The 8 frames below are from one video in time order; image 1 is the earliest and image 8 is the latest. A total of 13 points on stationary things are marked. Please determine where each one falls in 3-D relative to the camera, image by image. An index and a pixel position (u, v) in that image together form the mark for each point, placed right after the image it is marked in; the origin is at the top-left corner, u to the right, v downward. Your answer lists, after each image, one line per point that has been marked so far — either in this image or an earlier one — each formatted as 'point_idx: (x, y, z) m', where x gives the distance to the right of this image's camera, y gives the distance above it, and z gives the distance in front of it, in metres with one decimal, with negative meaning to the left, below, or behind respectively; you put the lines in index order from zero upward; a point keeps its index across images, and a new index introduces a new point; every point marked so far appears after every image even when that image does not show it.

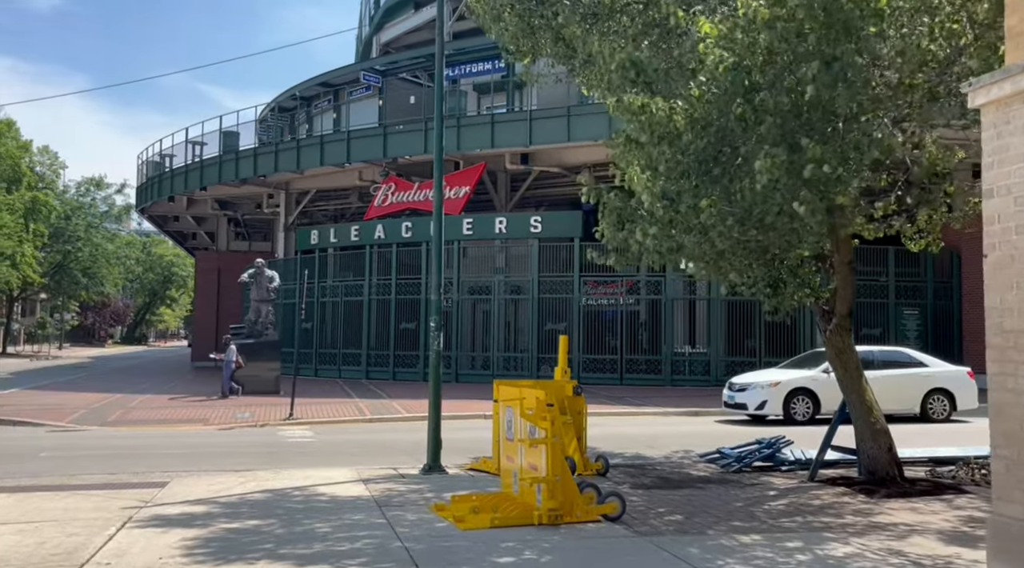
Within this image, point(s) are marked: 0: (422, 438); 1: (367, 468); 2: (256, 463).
0: (-1.5, -2.4, +15.6) m
1: (-1.8, -2.2, +11.8) m
2: (-3.3, -2.2, +12.3) m
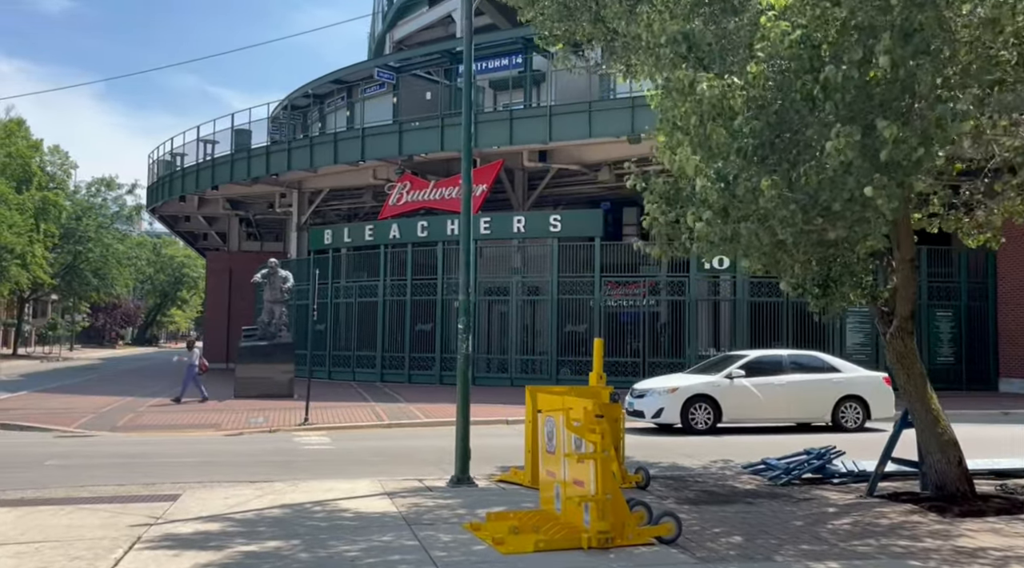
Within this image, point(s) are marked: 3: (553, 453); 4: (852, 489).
0: (-1.1, -2.4, +14.9) m
1: (-1.4, -2.2, +11.1) m
2: (-2.9, -2.2, +11.6) m
3: (+0.3, -1.4, +8.1) m
4: (+3.7, -2.3, +10.9) m
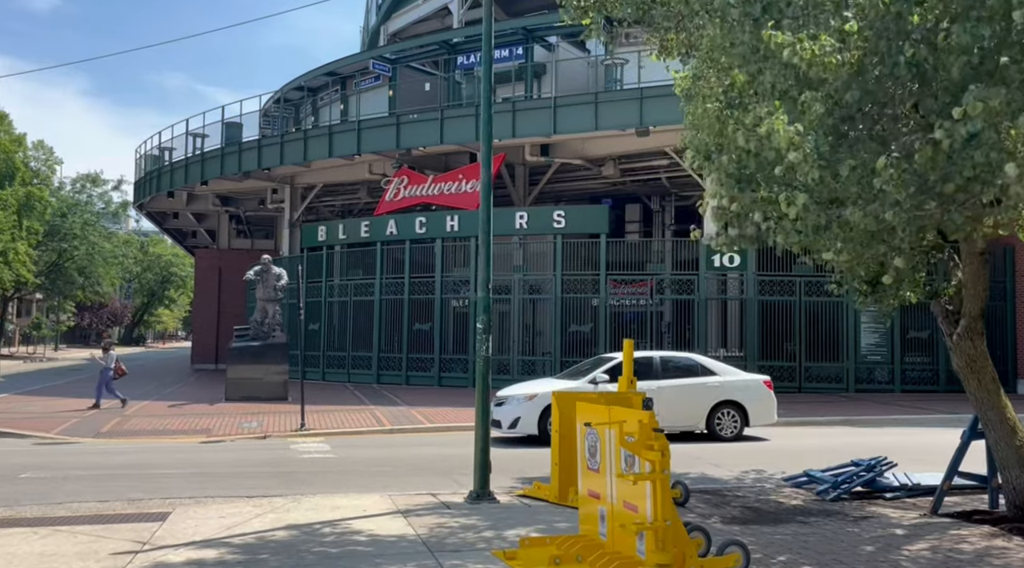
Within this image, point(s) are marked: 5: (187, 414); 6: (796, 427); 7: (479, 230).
0: (-0.9, -2.4, +13.9) m
1: (-1.2, -2.1, +10.0) m
2: (-2.7, -2.2, +10.6) m
3: (+0.6, -1.3, +7.1) m
4: (+4.0, -2.2, +10.0) m
5: (-6.3, -2.5, +19.2) m
6: (+5.2, -2.6, +18.1) m
7: (-0.3, +0.5, +10.0) m
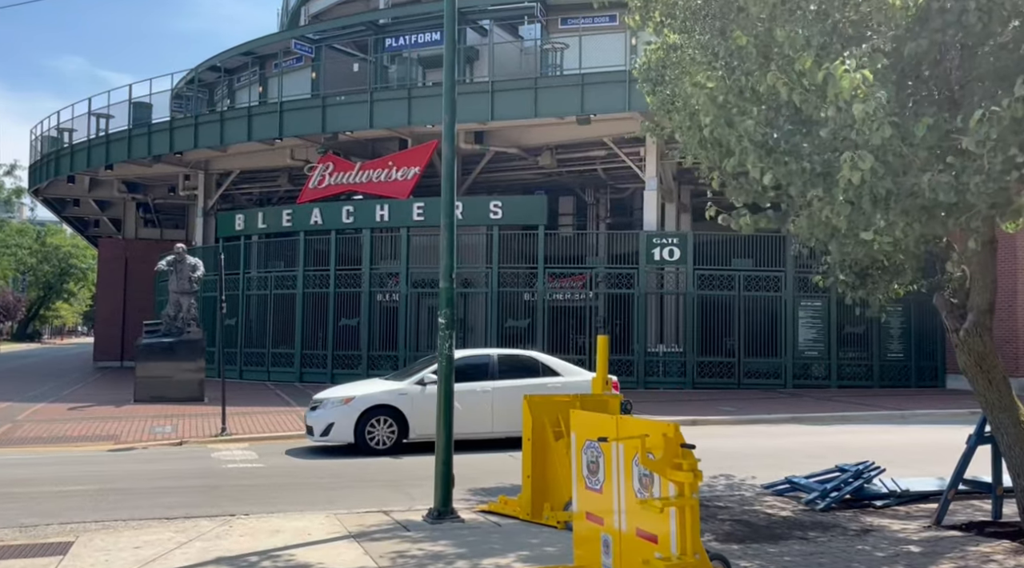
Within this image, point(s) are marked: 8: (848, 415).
0: (-1.6, -2.3, +12.7) m
1: (-1.5, -2.0, +8.8) m
2: (-3.1, -2.1, +9.2) m
3: (+0.5, -1.3, +6.0) m
4: (+3.6, -2.1, +9.2) m
5: (-7.4, -2.4, +17.5) m
6: (+4.1, -2.5, +17.4) m
7: (-0.6, +0.6, +8.9) m
8: (+6.5, -2.5, +19.6) m
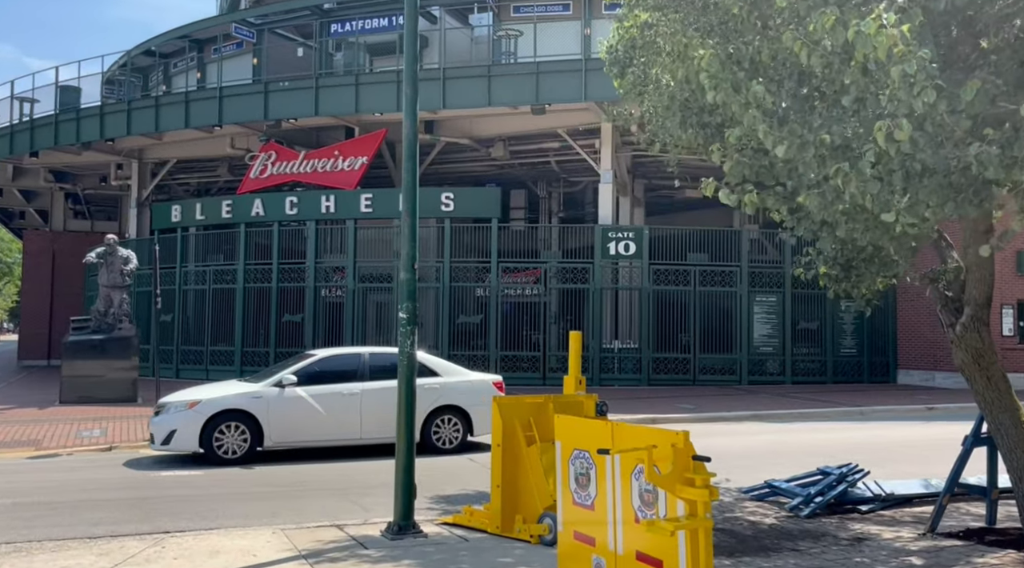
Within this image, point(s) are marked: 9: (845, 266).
0: (-2.1, -2.2, +11.9) m
1: (-1.8, -2.0, +8.0) m
2: (-3.4, -2.0, +8.3) m
3: (+0.4, -1.2, +5.3) m
4: (+3.3, -2.1, +8.7) m
5: (-8.2, -2.2, +16.3) m
6: (+3.3, -2.4, +16.9) m
7: (-0.9, +0.7, +8.1) m
8: (+5.6, -2.4, +19.3) m
9: (+3.0, +0.1, +9.1) m
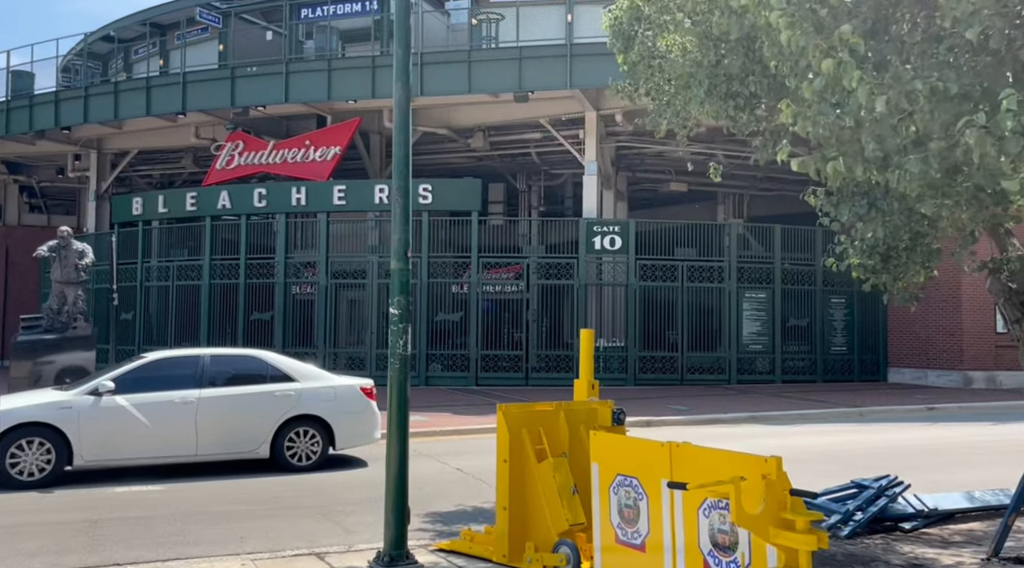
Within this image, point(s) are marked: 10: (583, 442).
0: (-2.2, -2.1, +10.7) m
1: (-1.7, -1.9, +6.9) m
2: (-3.3, -1.9, +7.2) m
3: (+0.6, -1.1, +4.3) m
4: (+3.3, -2.0, +7.7) m
5: (-8.4, -2.2, +15.0) m
6: (+3.1, -2.3, +15.9) m
7: (-0.8, +0.8, +7.0) m
8: (+5.3, -2.3, +18.4) m
9: (+3.0, +0.2, +8.1) m
10: (+0.5, -1.1, +7.0) m
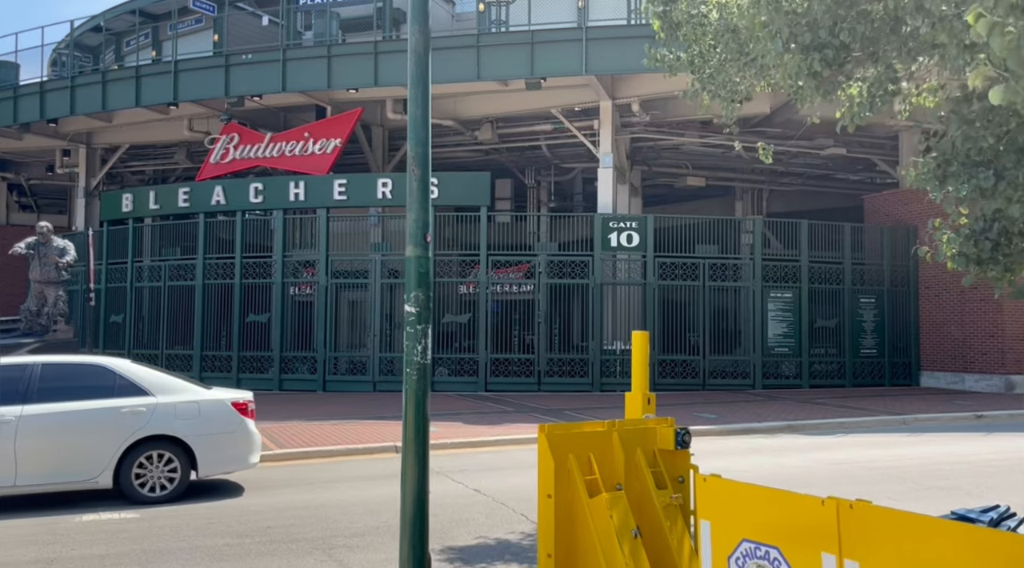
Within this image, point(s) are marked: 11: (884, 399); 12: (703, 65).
0: (-1.9, -2.1, +9.4) m
1: (-1.5, -1.8, +5.5) m
2: (-3.1, -1.9, +5.8) m
3: (+0.8, -1.1, +3.0) m
4: (+3.6, -2.0, +6.4) m
5: (-8.1, -2.2, +13.7) m
6: (+3.4, -2.3, +14.6) m
7: (-0.6, +0.8, +5.7) m
8: (+5.6, -2.3, +17.0) m
9: (+3.2, +0.3, +6.8) m
10: (+0.7, -1.1, +5.7) m
11: (+7.5, -2.3, +19.9) m
12: (+1.8, +2.1, +9.6) m
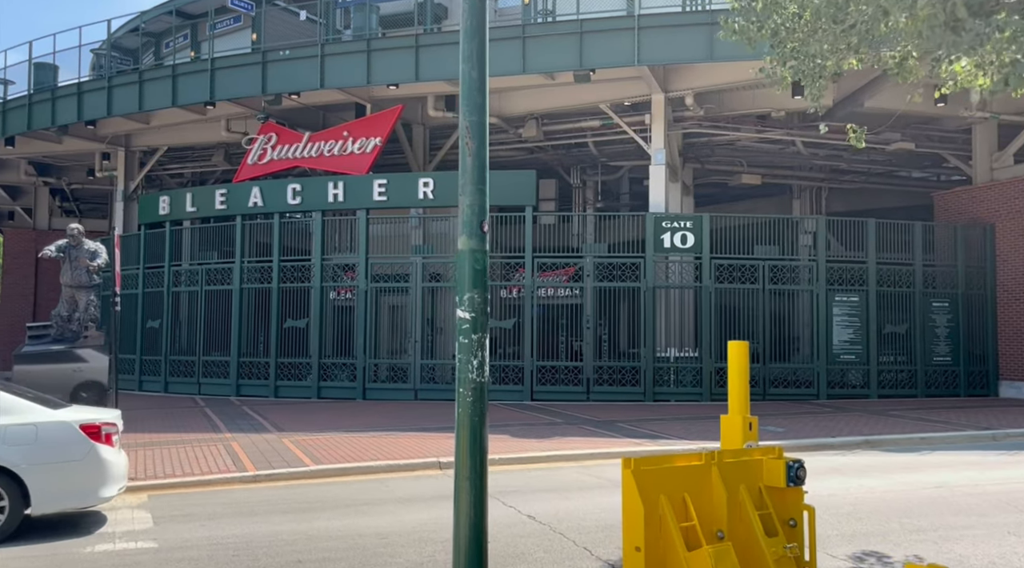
0: (-1.4, -2.1, +8.4) m
1: (-1.1, -1.8, +4.6) m
2: (-2.7, -1.9, +4.9) m
3: (+1.0, -1.1, +1.9) m
4: (+4.0, -1.9, +5.2) m
5: (-7.4, -2.2, +13.0) m
6: (+4.1, -2.3, +13.4) m
7: (-0.3, +0.8, +4.7) m
8: (+6.4, -2.3, +15.7) m
9: (+3.6, +0.3, +5.6) m
10: (+1.1, -1.1, +4.6) m
11: (+8.4, -2.4, +18.6) m
12: (+2.3, +2.1, +8.5) m
